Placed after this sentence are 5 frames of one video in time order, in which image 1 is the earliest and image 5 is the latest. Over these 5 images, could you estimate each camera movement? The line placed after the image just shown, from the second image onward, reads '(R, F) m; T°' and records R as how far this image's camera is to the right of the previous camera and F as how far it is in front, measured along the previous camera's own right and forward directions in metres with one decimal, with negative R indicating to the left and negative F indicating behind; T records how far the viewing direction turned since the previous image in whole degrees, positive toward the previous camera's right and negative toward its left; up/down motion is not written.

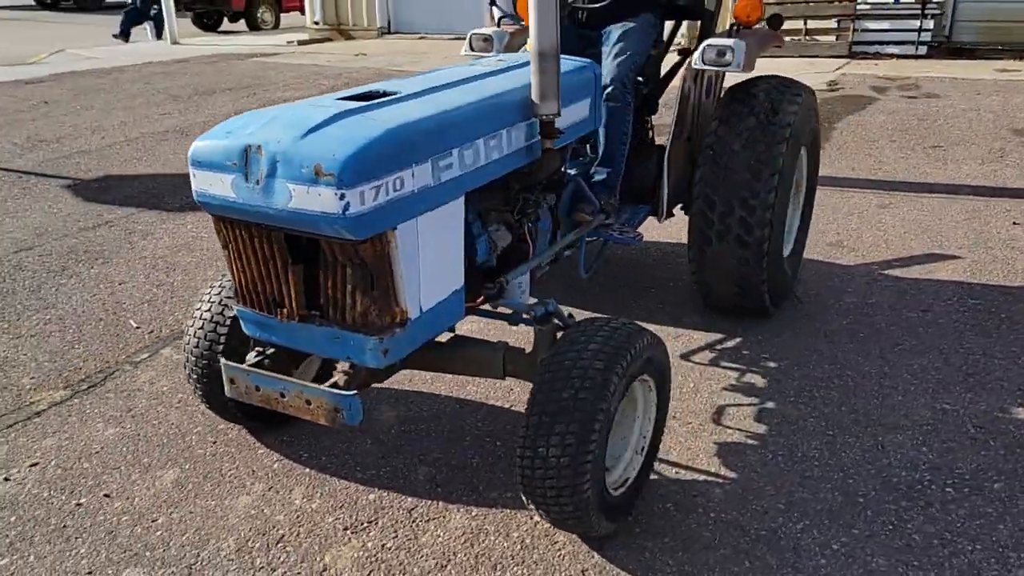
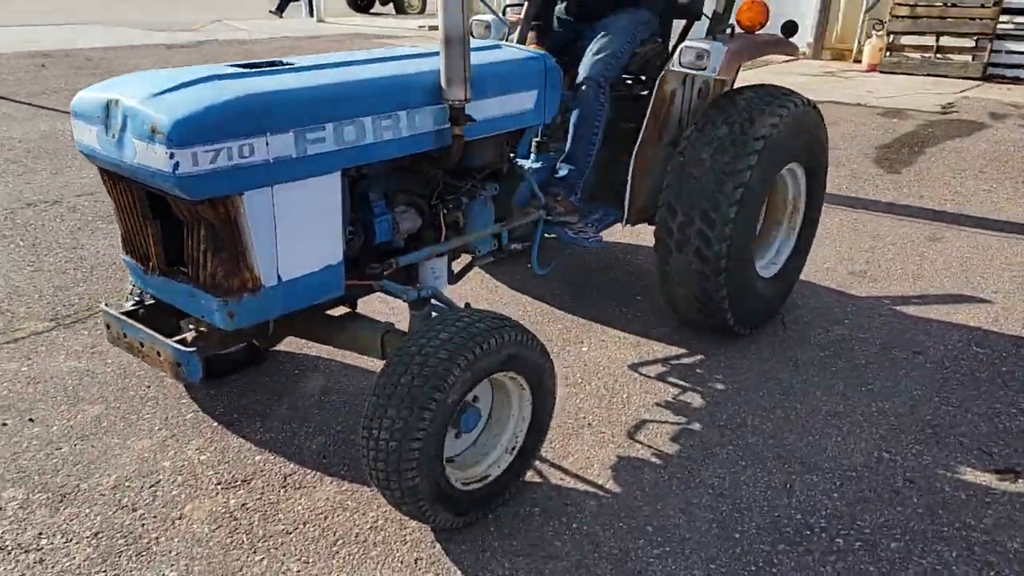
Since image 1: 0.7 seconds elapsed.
(+0.7, +0.1) m; -9°
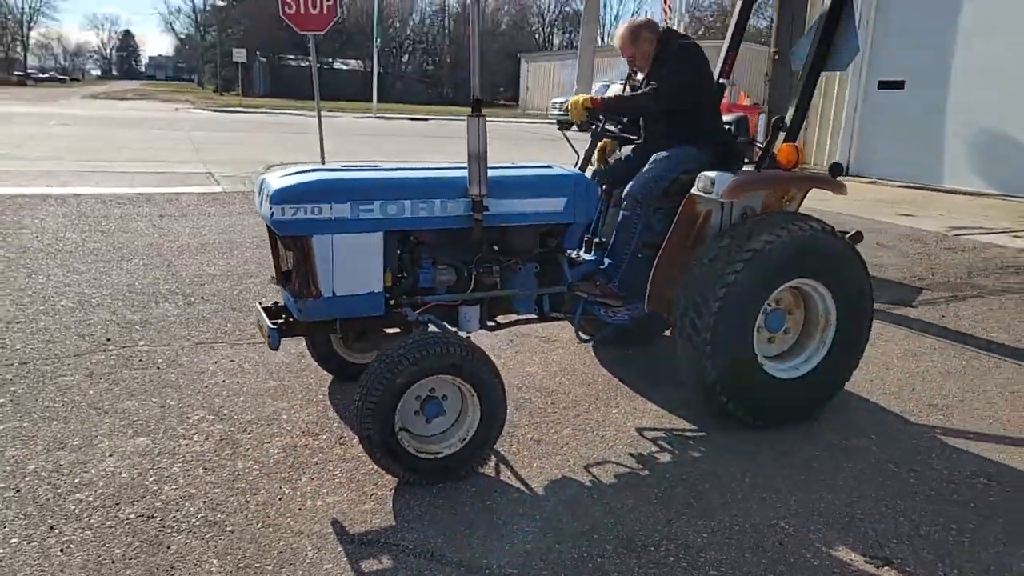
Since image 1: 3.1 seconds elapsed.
(+1.6, -0.5) m; -27°
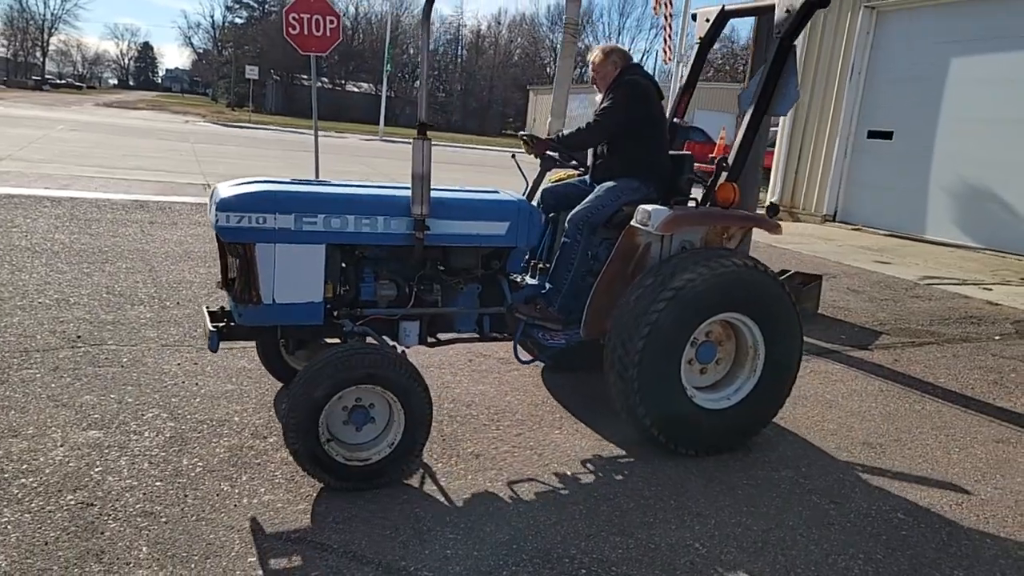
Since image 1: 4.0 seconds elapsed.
(+0.2, -0.1) m; 0°
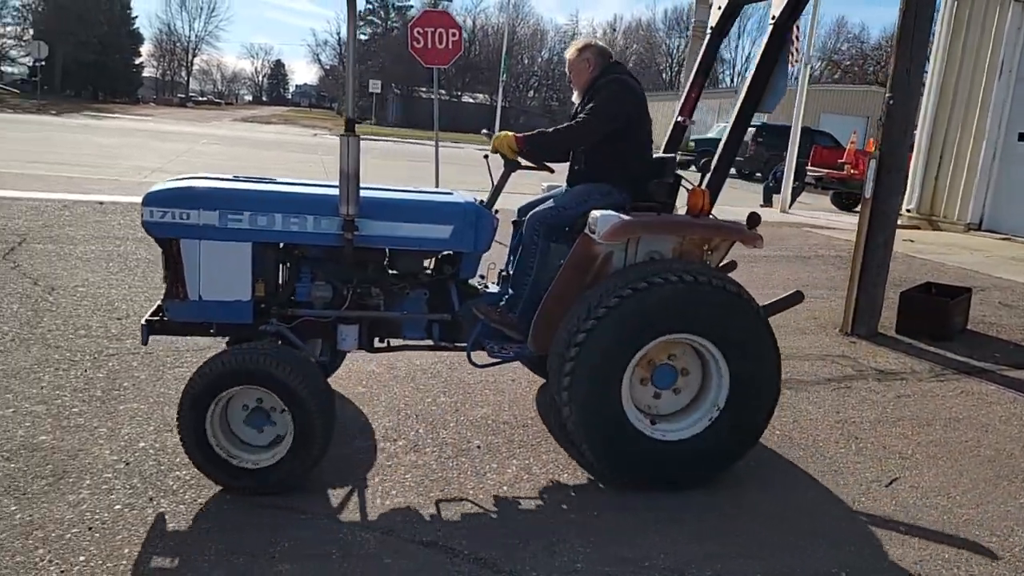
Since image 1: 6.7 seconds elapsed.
(-0.1, 0.0) m; -8°
